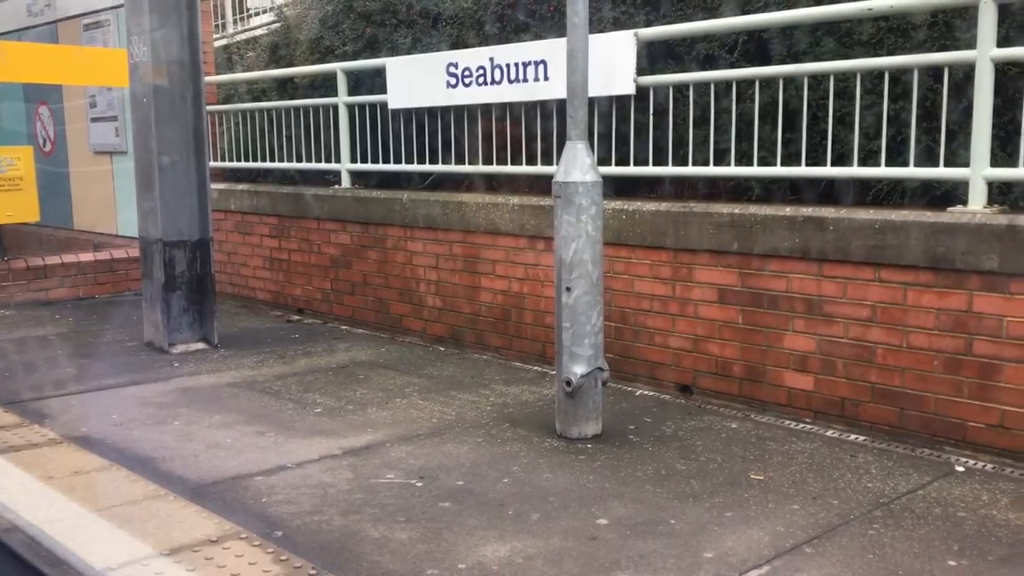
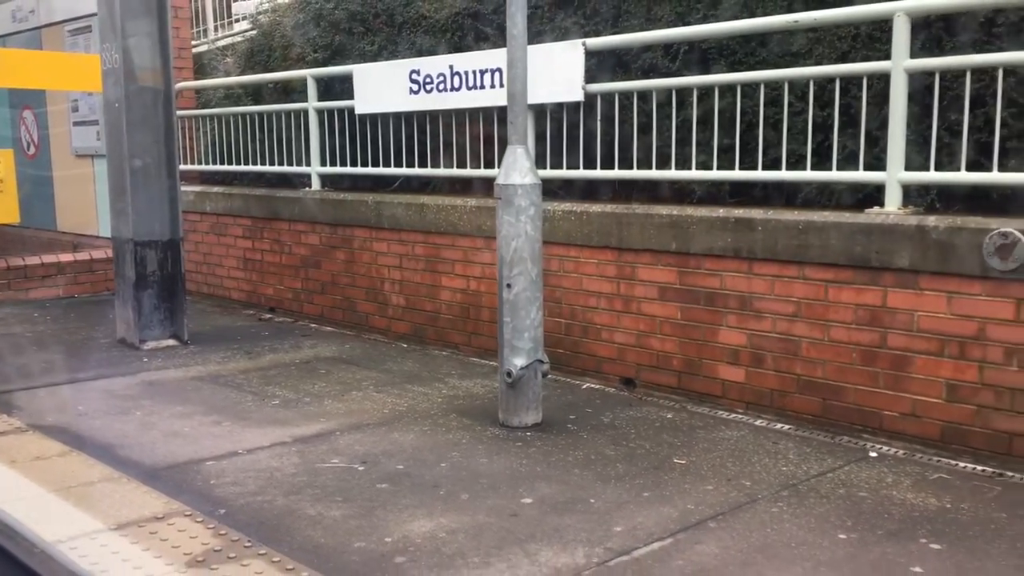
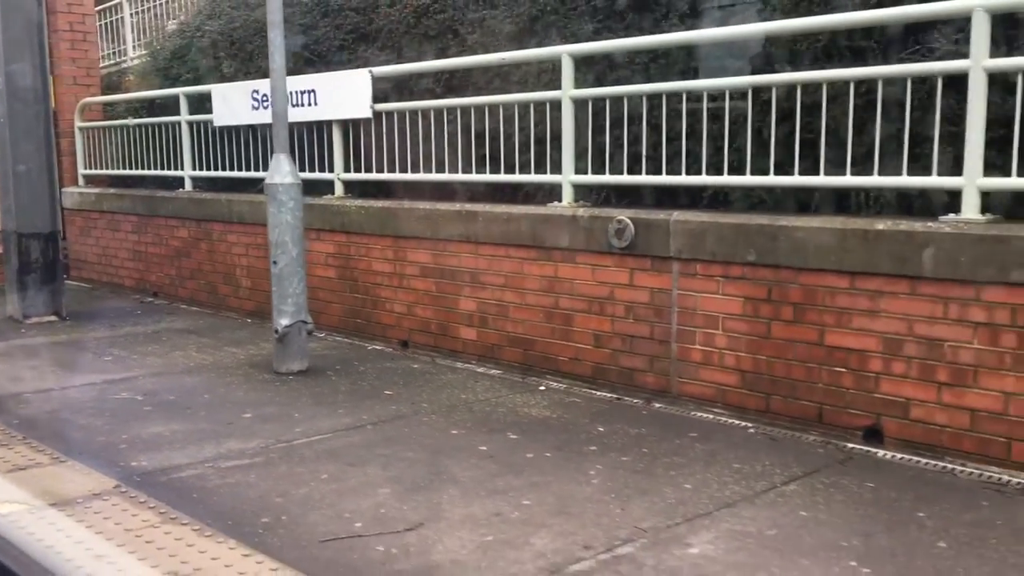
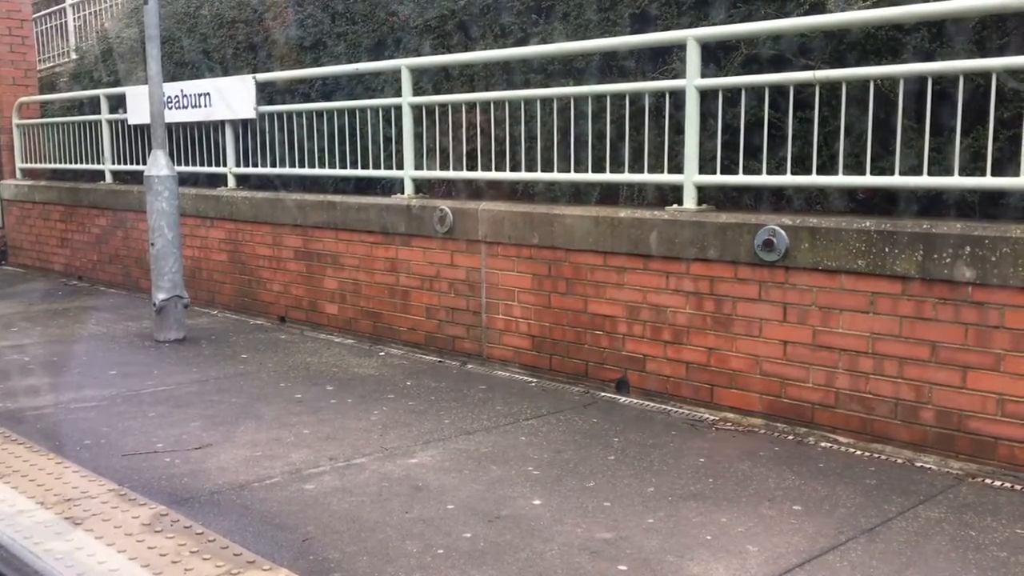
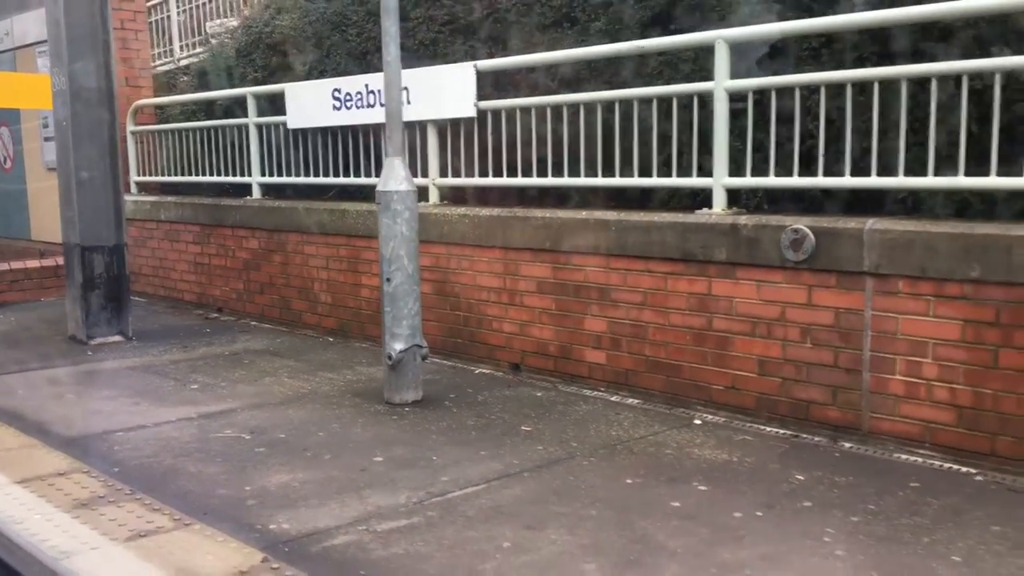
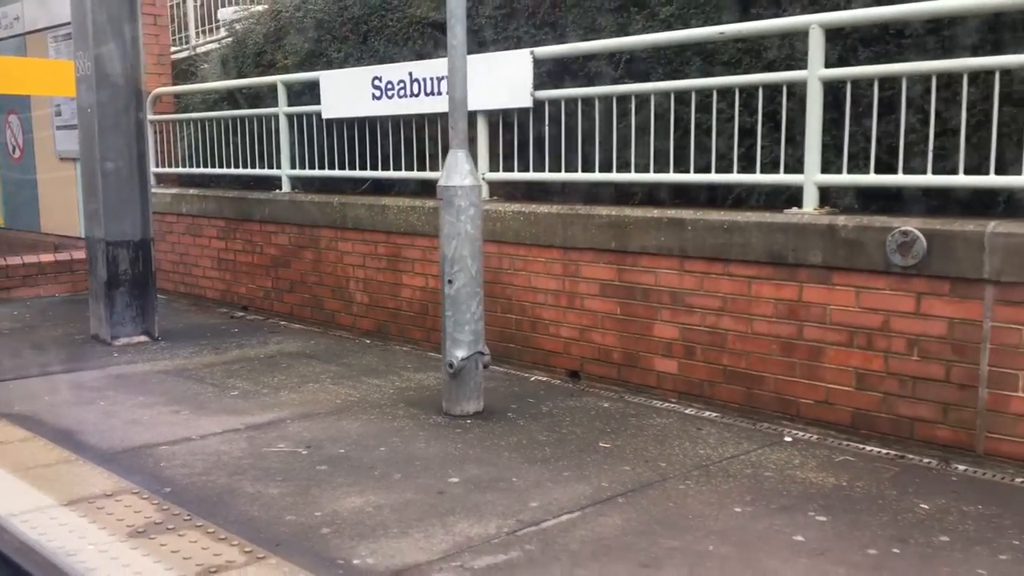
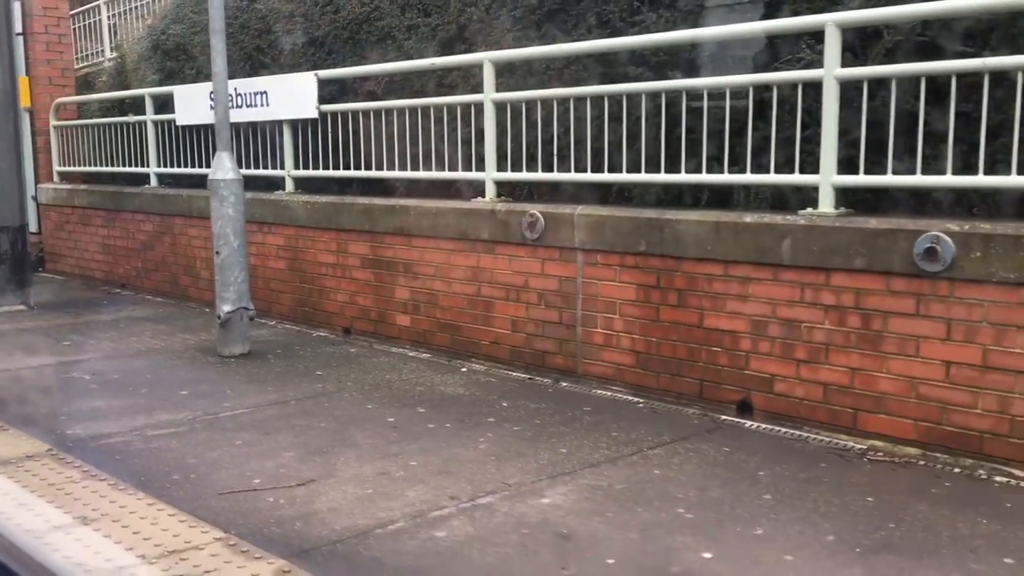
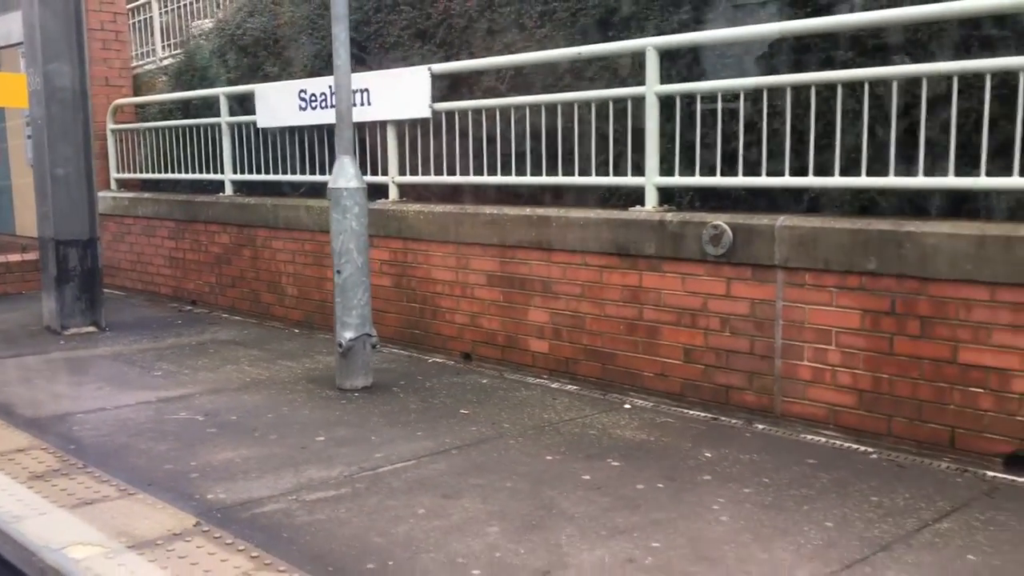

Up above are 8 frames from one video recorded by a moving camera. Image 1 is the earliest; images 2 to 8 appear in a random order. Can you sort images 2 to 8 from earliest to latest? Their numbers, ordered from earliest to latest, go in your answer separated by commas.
2, 6, 5, 8, 3, 7, 4
